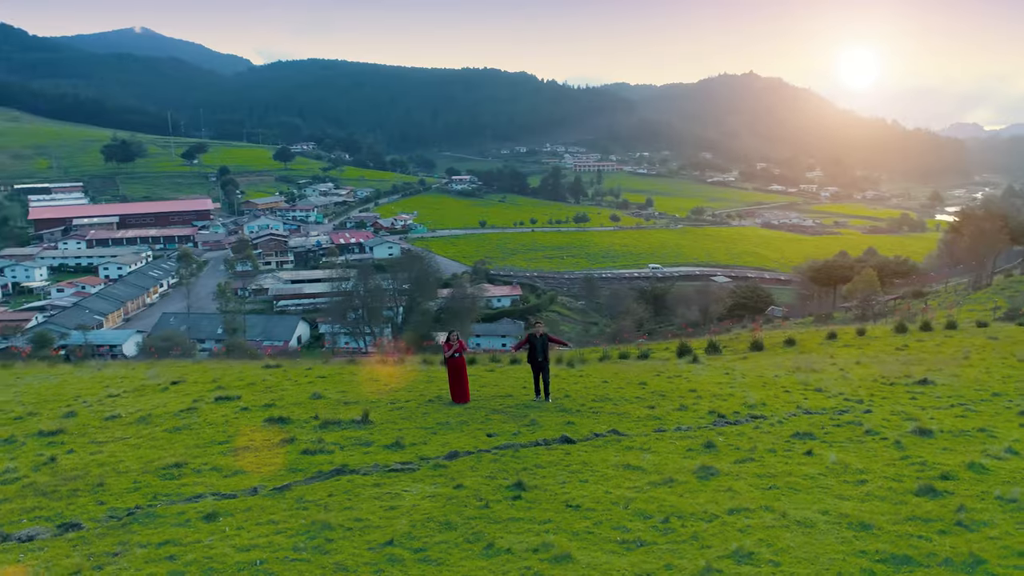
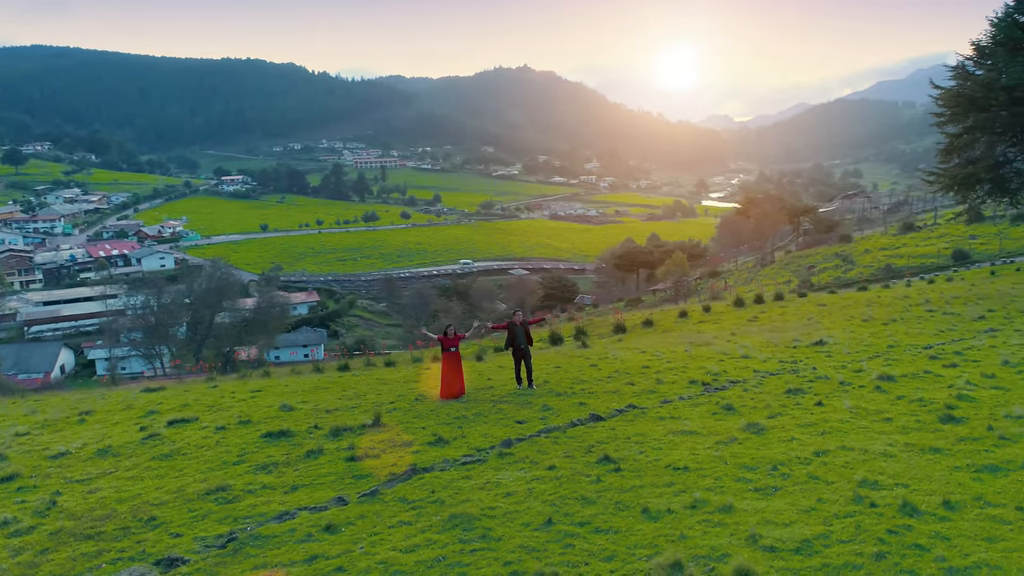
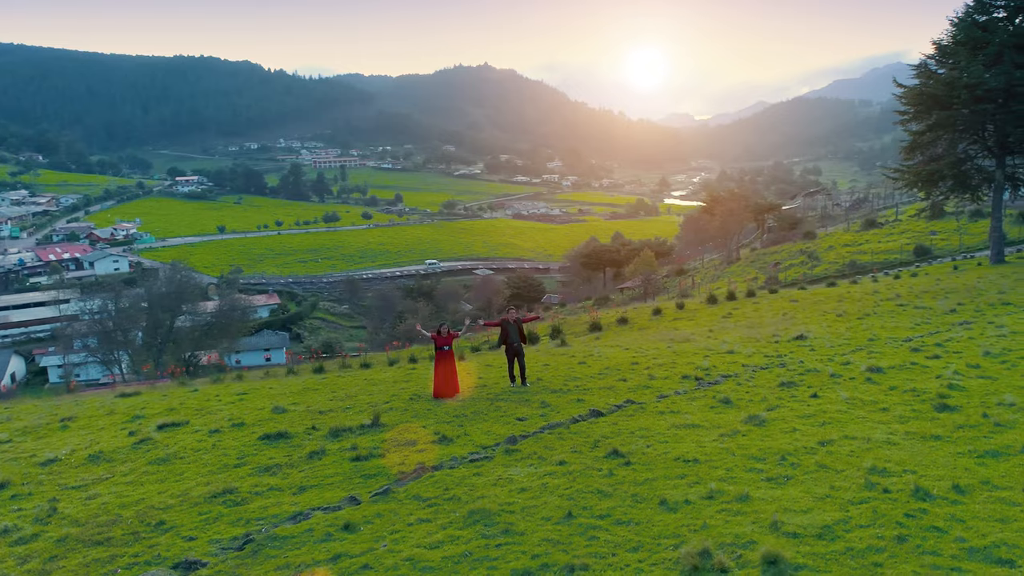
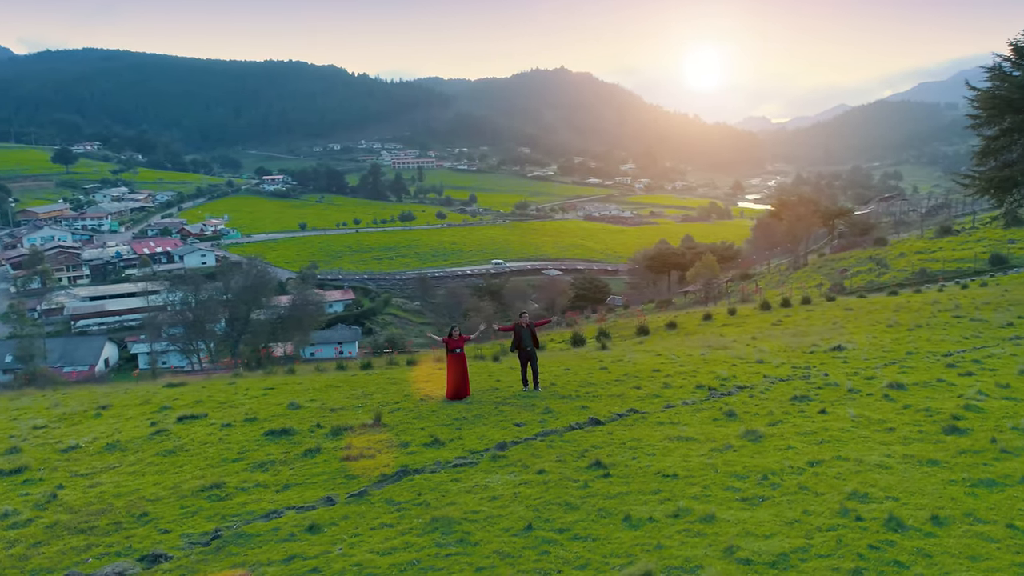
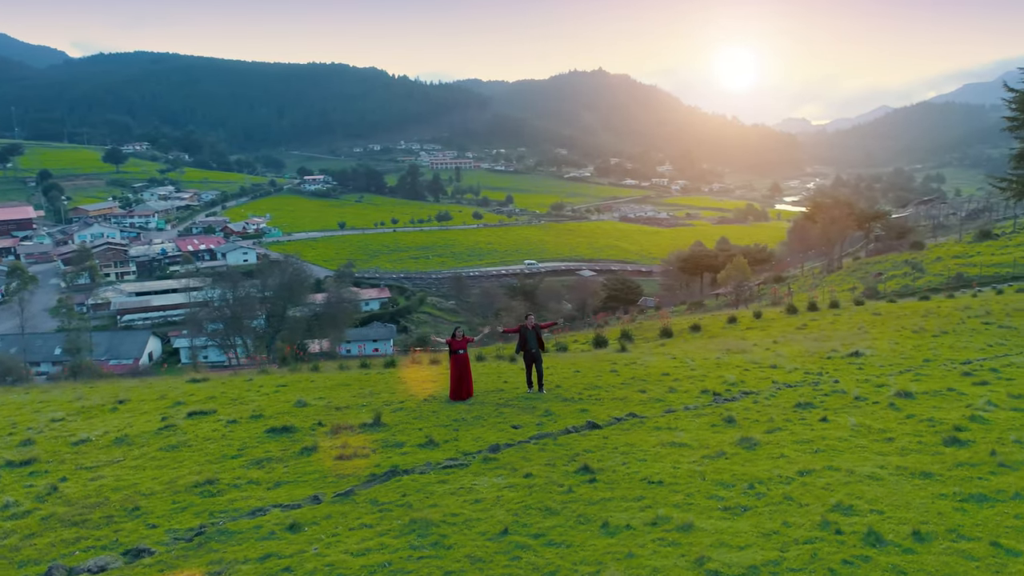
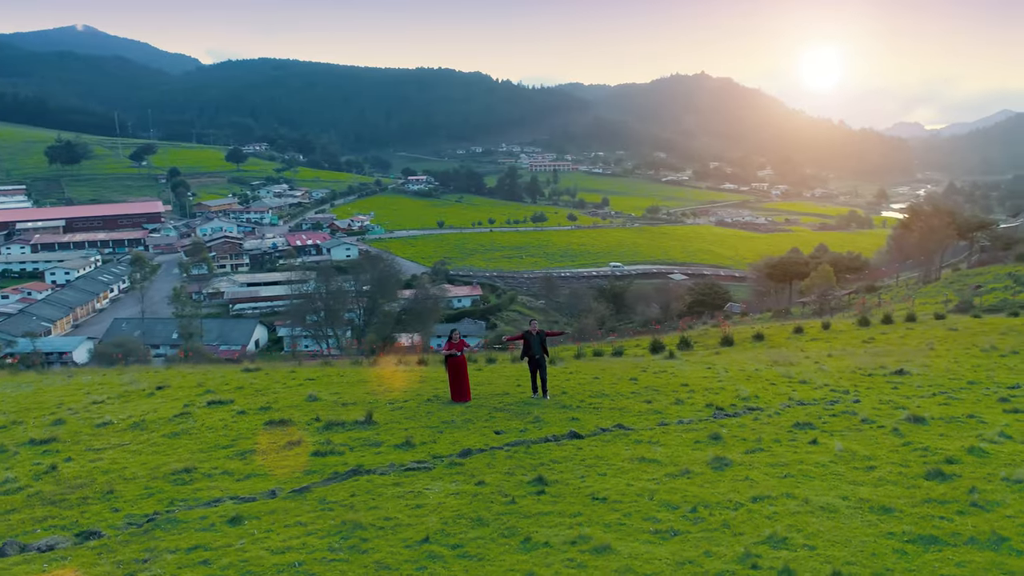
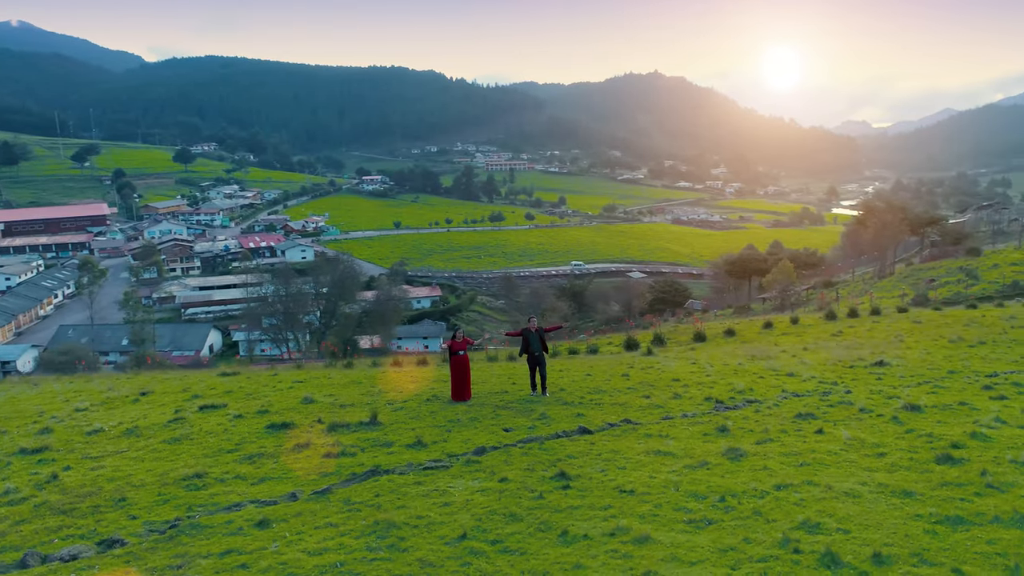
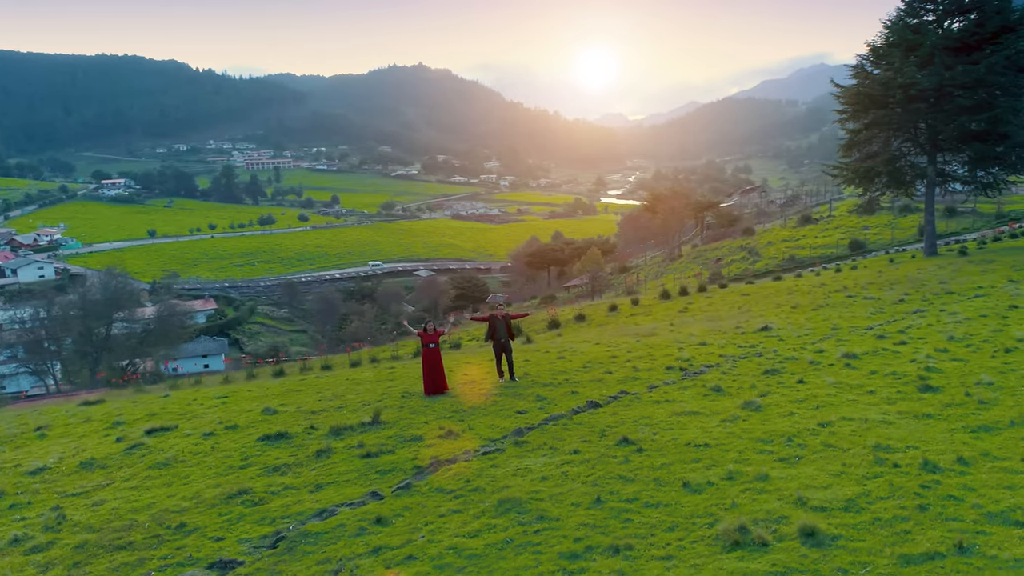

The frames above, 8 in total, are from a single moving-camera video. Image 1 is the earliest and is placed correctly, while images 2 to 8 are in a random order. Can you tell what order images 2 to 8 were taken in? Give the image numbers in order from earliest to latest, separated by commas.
6, 7, 5, 4, 2, 3, 8
